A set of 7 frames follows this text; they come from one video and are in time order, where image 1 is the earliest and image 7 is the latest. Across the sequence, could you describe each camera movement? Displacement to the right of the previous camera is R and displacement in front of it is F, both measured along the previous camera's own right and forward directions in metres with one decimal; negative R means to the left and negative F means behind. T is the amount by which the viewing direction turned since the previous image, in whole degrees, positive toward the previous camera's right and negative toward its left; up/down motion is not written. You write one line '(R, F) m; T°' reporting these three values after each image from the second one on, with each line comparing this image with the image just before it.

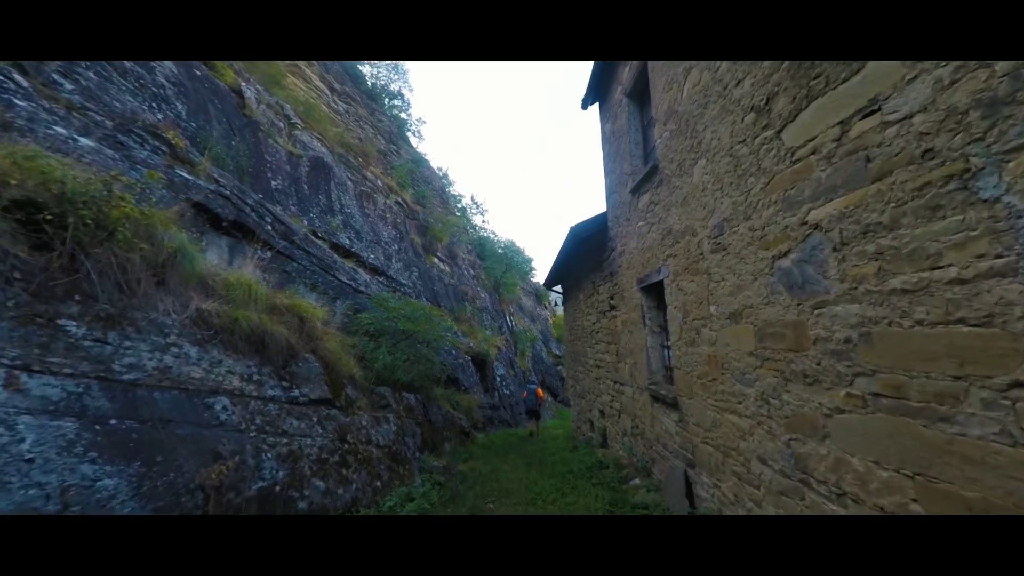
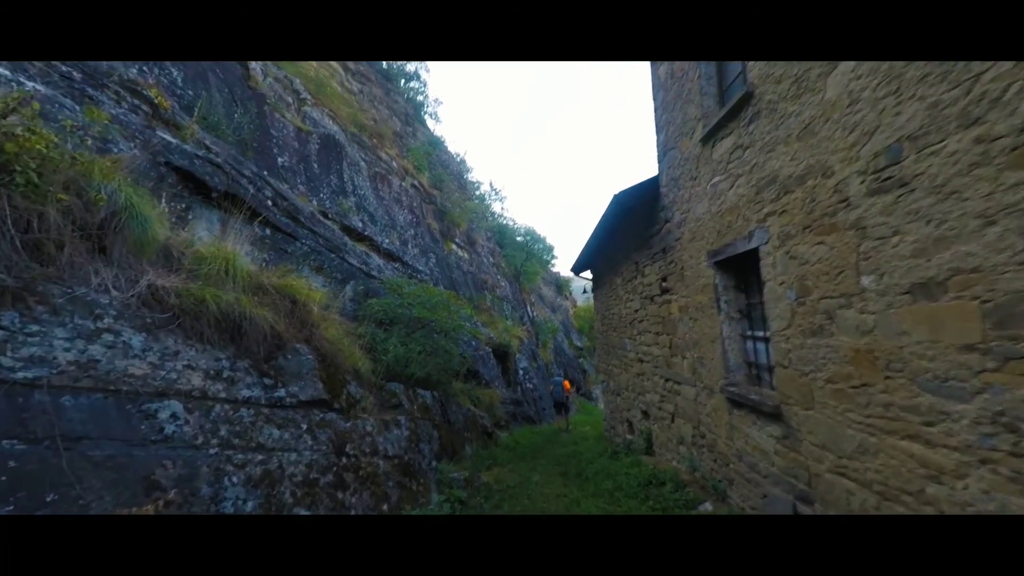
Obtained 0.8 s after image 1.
(-0.2, +0.8) m; -3°
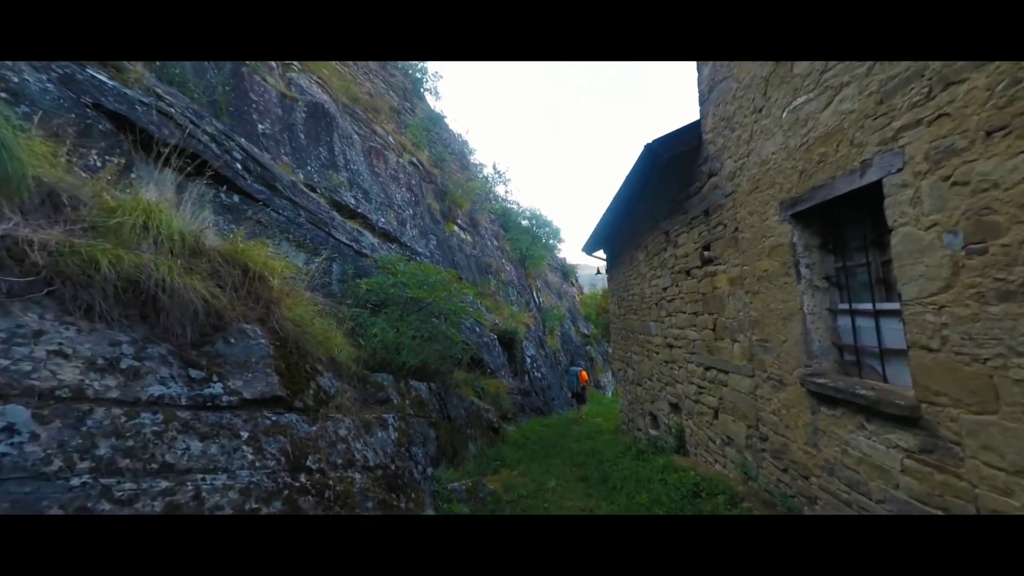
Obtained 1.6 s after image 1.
(-0.1, +0.8) m; -1°
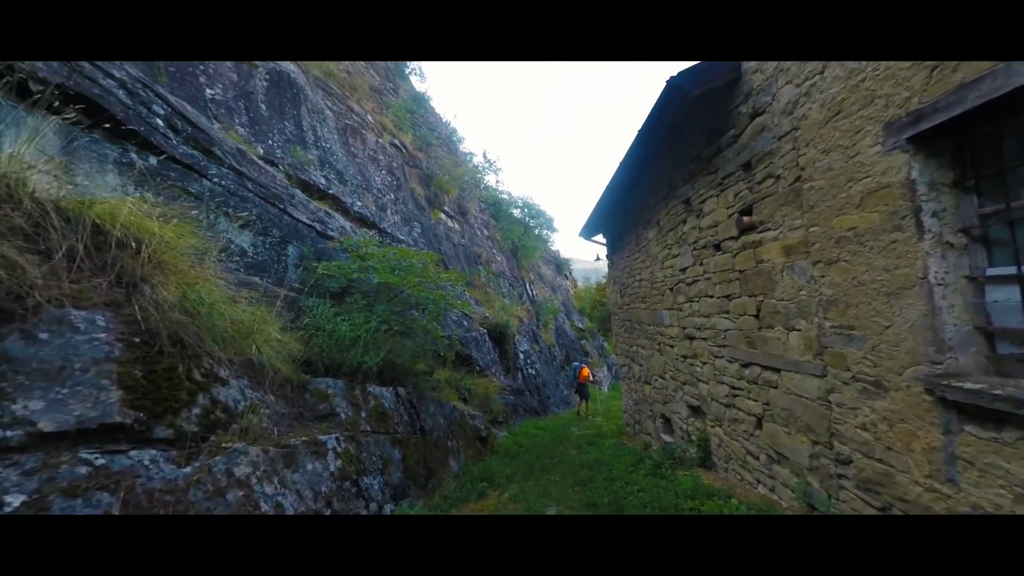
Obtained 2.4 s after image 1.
(+0.1, +0.9) m; +1°
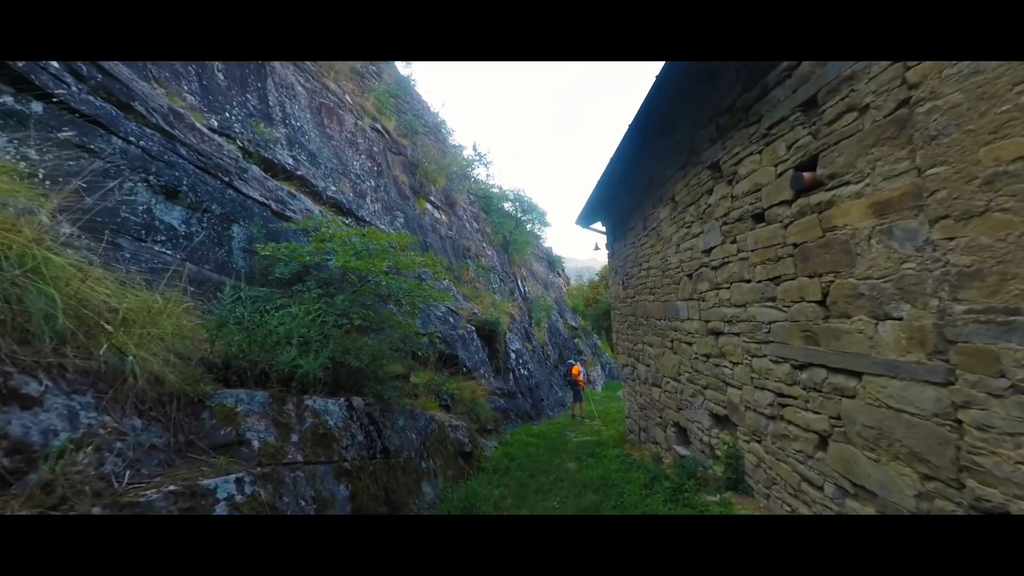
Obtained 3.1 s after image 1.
(0.0, +0.8) m; +1°
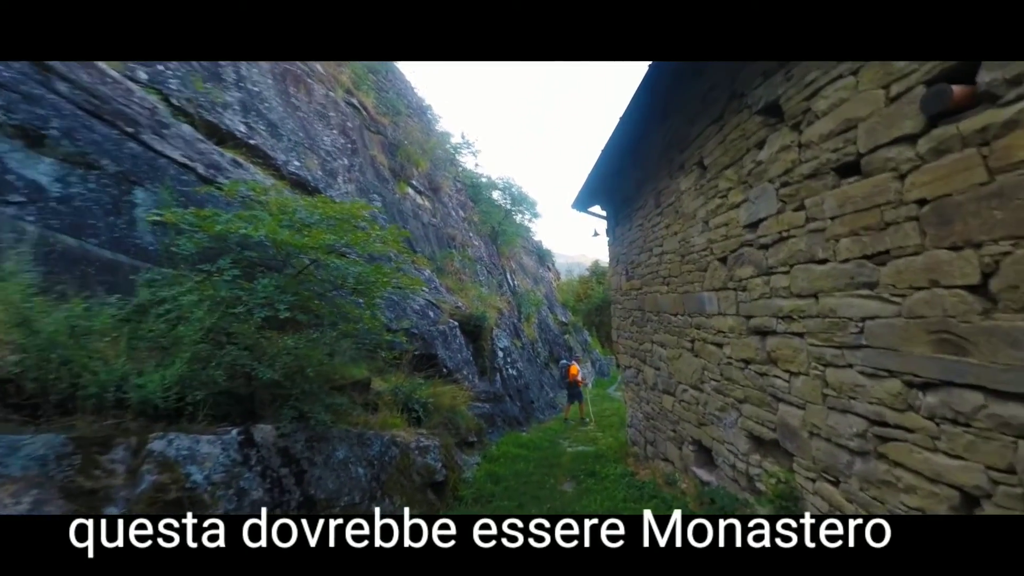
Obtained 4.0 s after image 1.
(0.0, +0.9) m; +2°
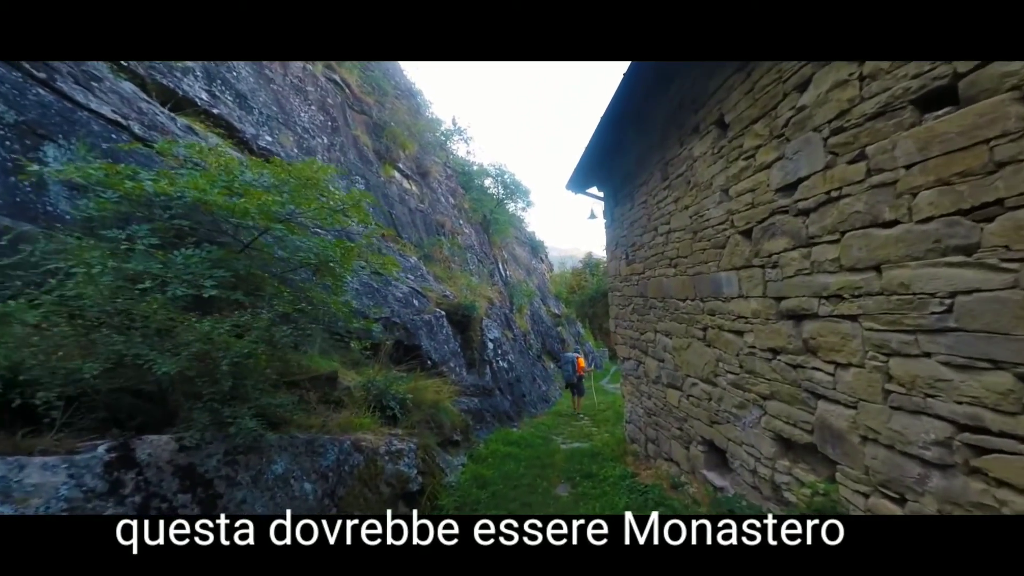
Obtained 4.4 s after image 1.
(0.0, +0.5) m; +1°
